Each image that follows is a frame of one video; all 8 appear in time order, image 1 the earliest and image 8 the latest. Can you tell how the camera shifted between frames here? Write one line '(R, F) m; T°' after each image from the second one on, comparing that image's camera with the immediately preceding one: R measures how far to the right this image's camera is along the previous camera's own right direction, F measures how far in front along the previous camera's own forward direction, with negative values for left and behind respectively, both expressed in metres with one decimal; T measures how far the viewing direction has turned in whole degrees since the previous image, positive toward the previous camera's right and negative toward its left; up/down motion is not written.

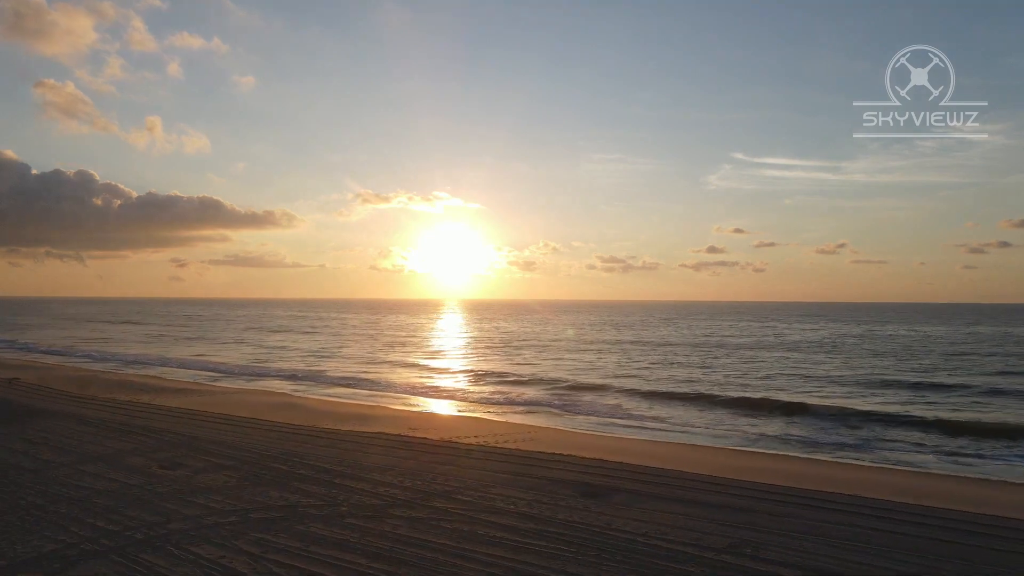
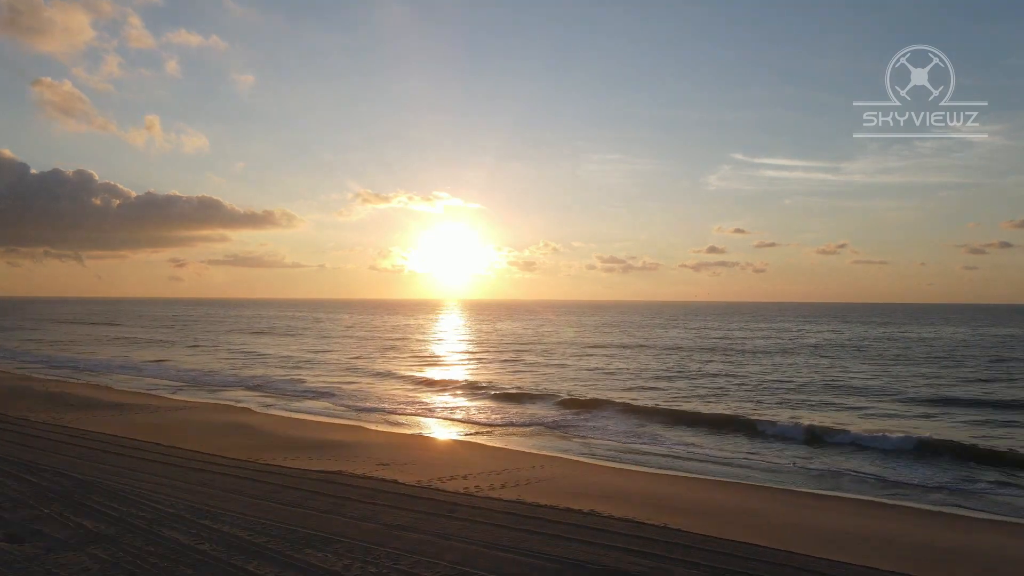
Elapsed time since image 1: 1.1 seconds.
(0.0, +5.0) m; 0°
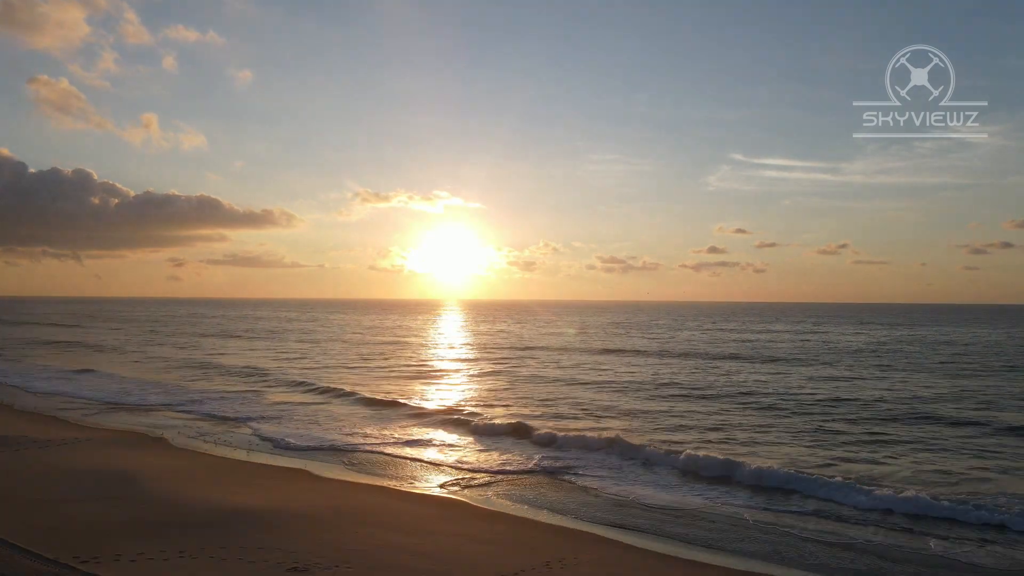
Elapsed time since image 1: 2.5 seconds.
(0.0, +7.1) m; 0°
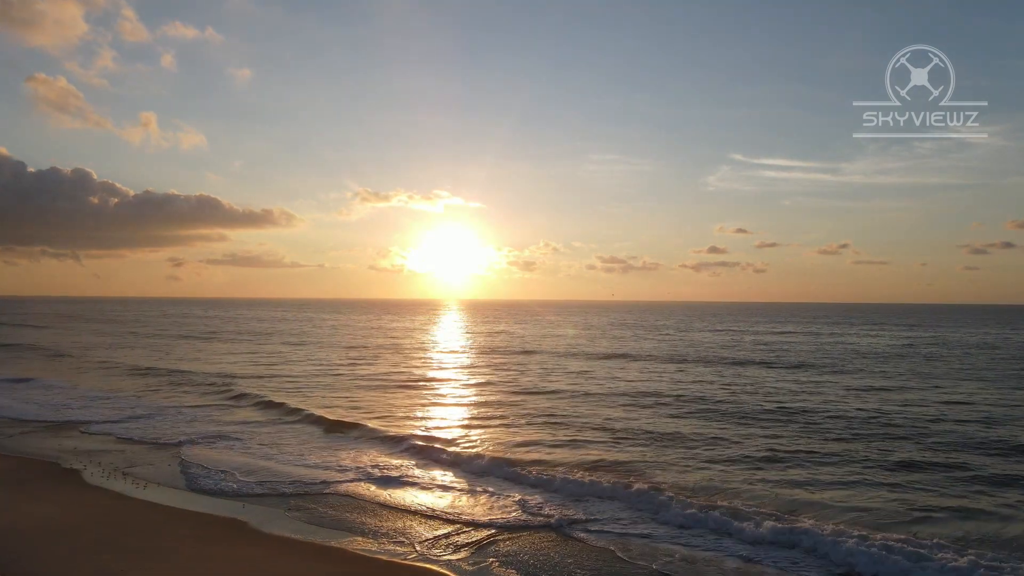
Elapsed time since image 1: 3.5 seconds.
(-0.1, +4.6) m; 0°
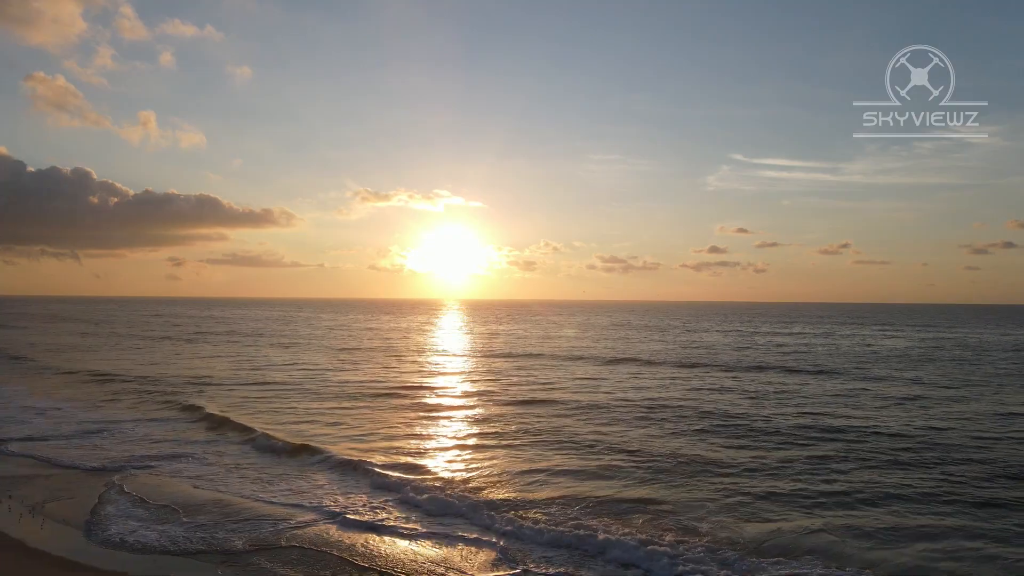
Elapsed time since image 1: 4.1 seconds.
(-0.1, +3.6) m; 0°
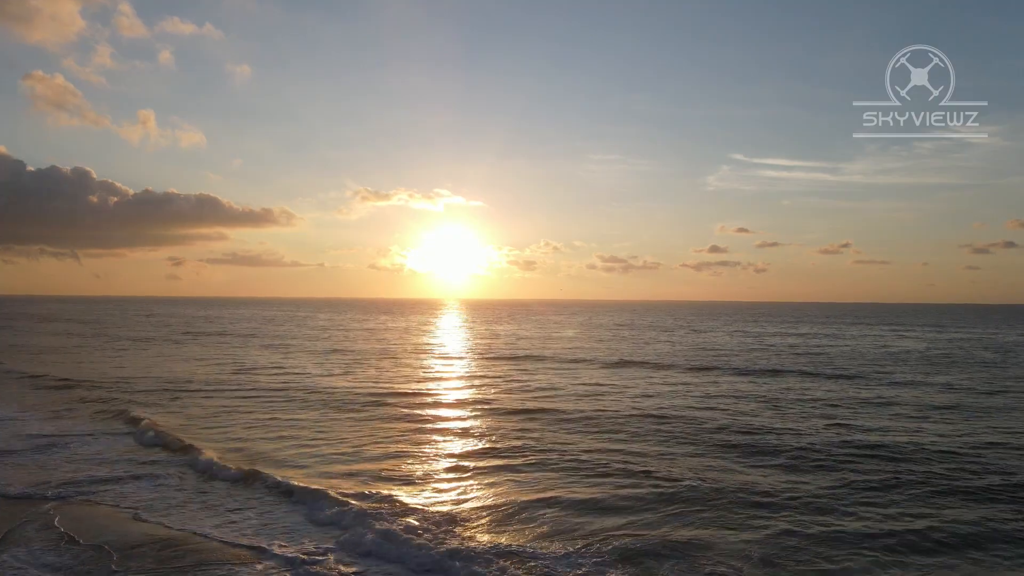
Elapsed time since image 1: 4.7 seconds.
(-0.1, +2.9) m; 0°
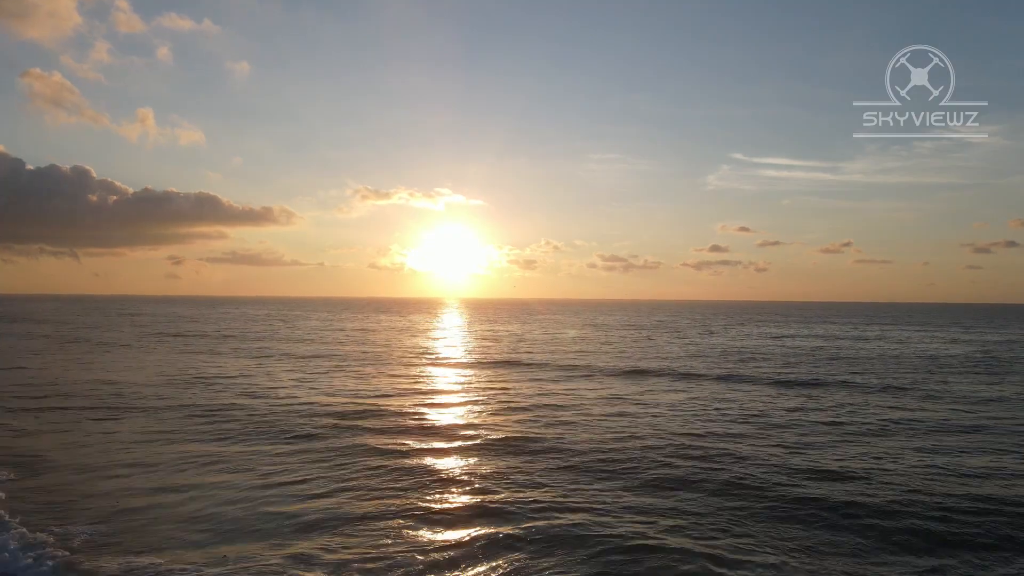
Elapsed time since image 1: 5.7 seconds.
(-0.2, +6.0) m; 0°
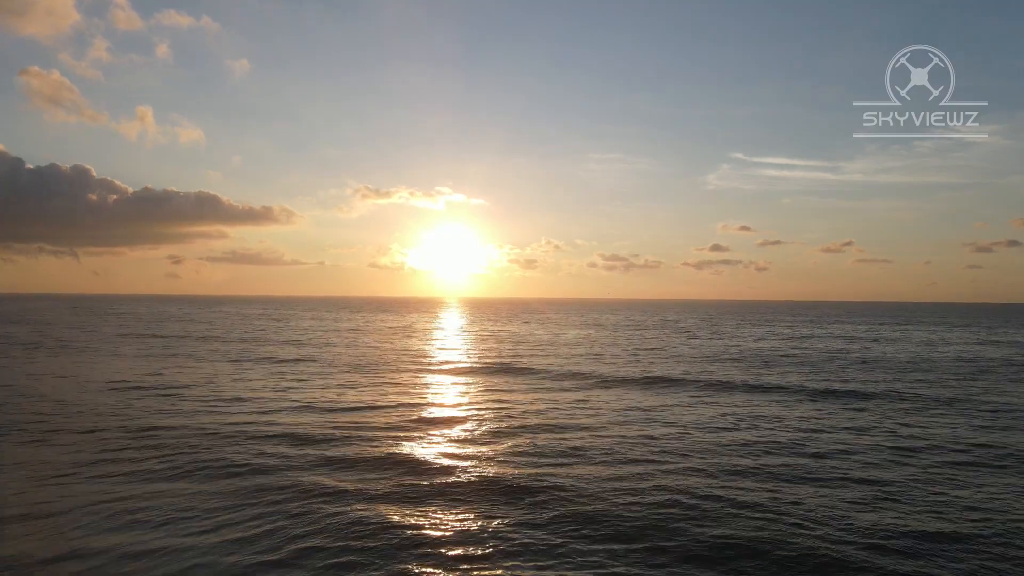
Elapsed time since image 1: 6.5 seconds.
(-0.3, +4.9) m; 0°
